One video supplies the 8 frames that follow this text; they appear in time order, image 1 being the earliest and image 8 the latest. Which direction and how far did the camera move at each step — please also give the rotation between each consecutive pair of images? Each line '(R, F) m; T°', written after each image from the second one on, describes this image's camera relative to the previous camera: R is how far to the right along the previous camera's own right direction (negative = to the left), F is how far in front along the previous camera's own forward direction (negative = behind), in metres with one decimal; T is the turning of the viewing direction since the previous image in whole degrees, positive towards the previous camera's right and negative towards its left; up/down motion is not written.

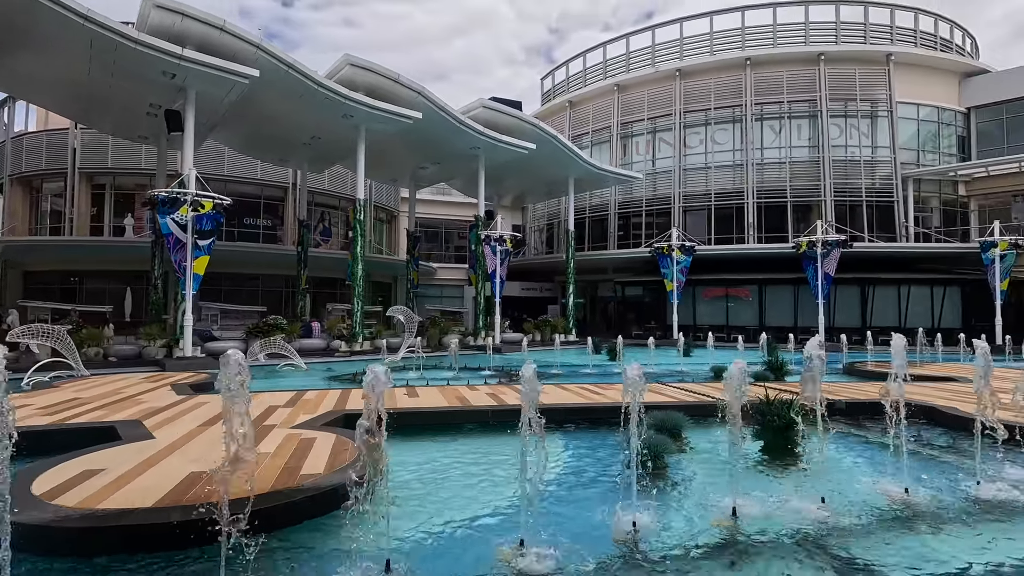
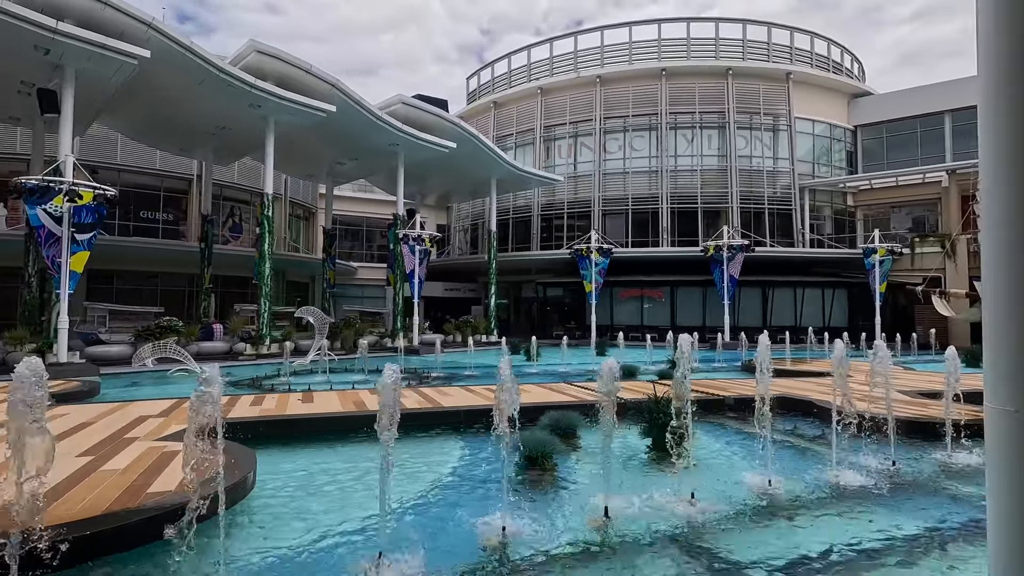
(+0.5, +0.1) m; +7°
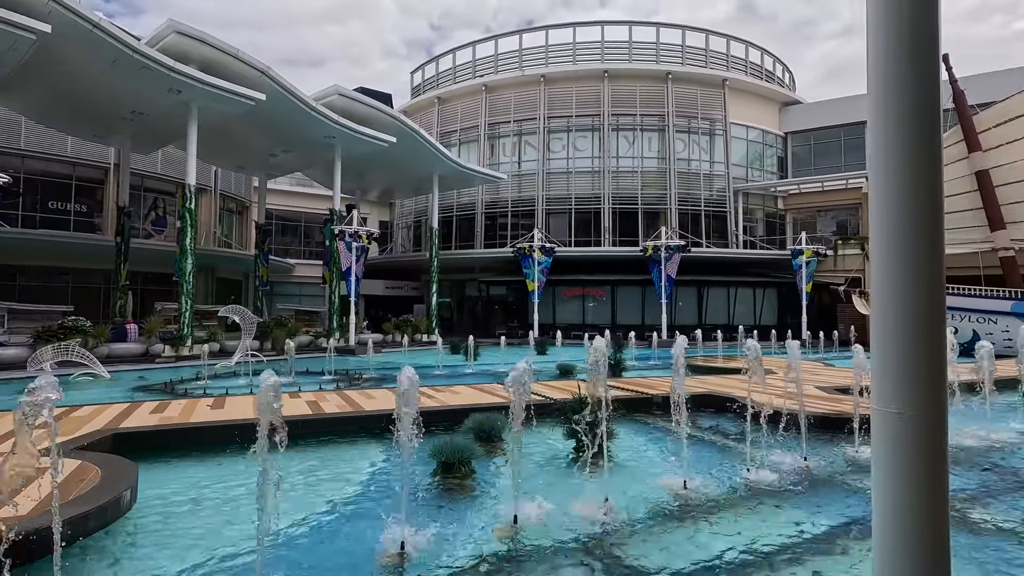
(+0.3, +0.2) m; +5°
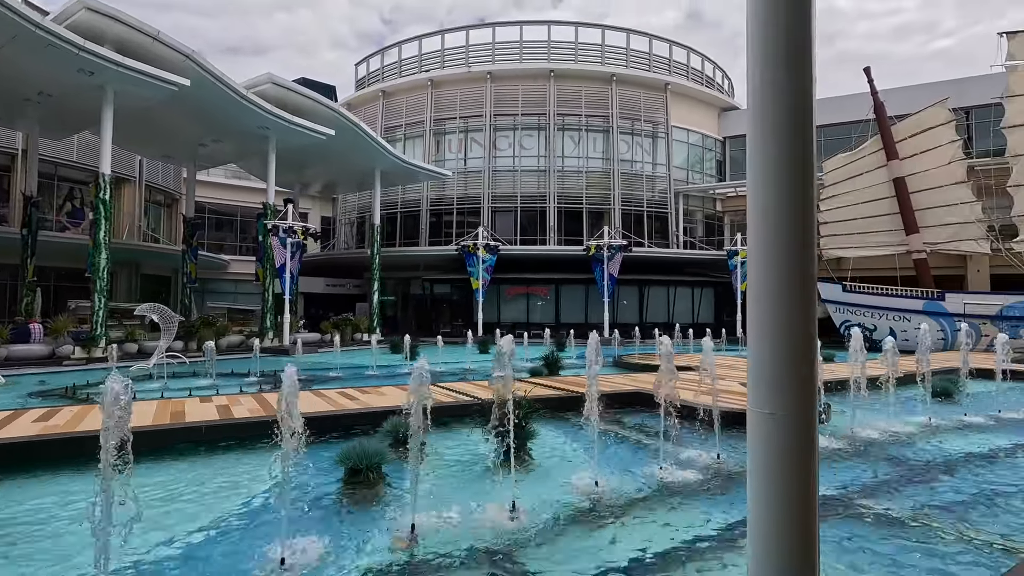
(+0.4, +0.2) m; +5°
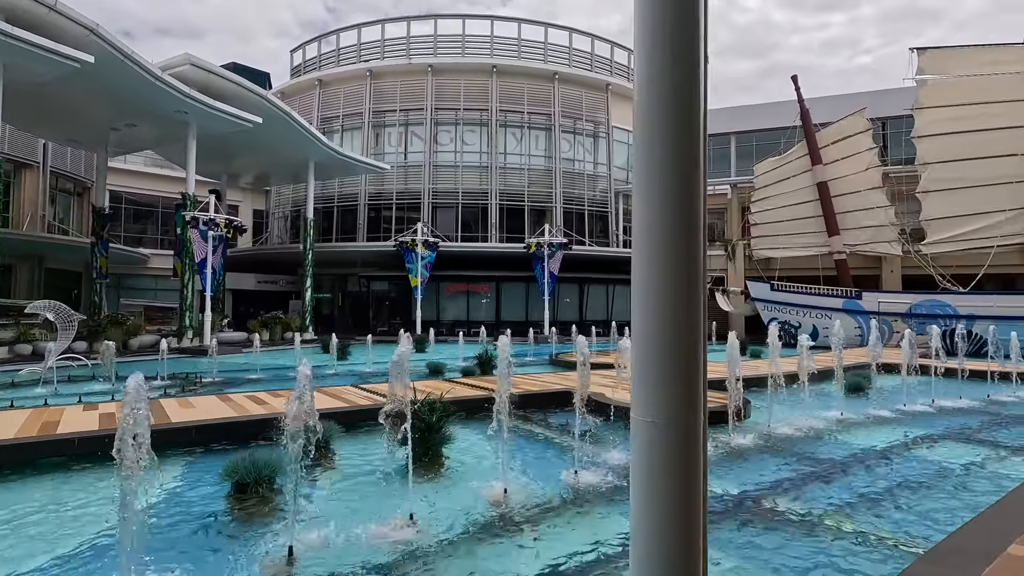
(+0.4, +0.3) m; +6°
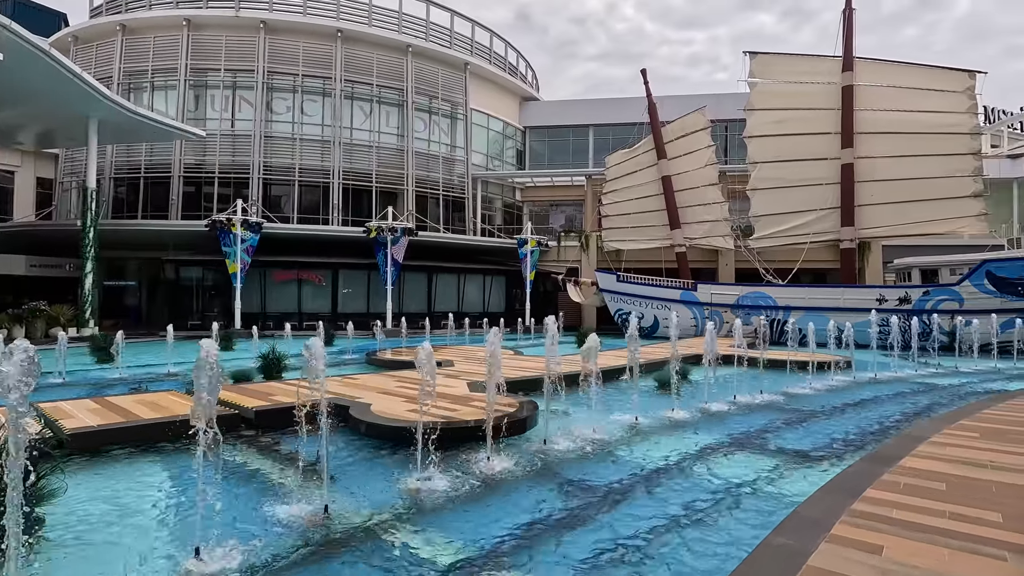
(+1.9, +1.5) m; +12°
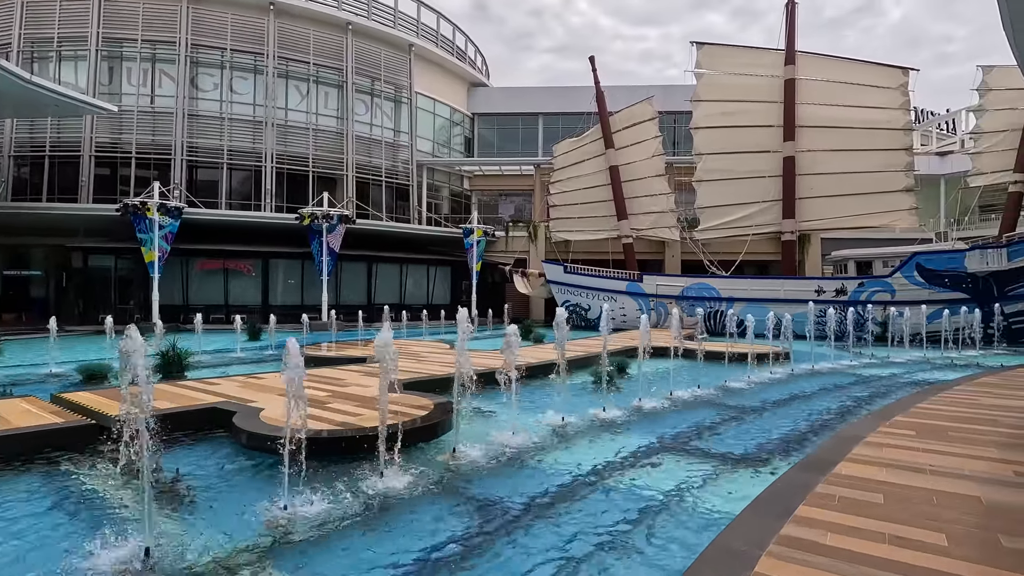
(+0.5, +0.7) m; +5°
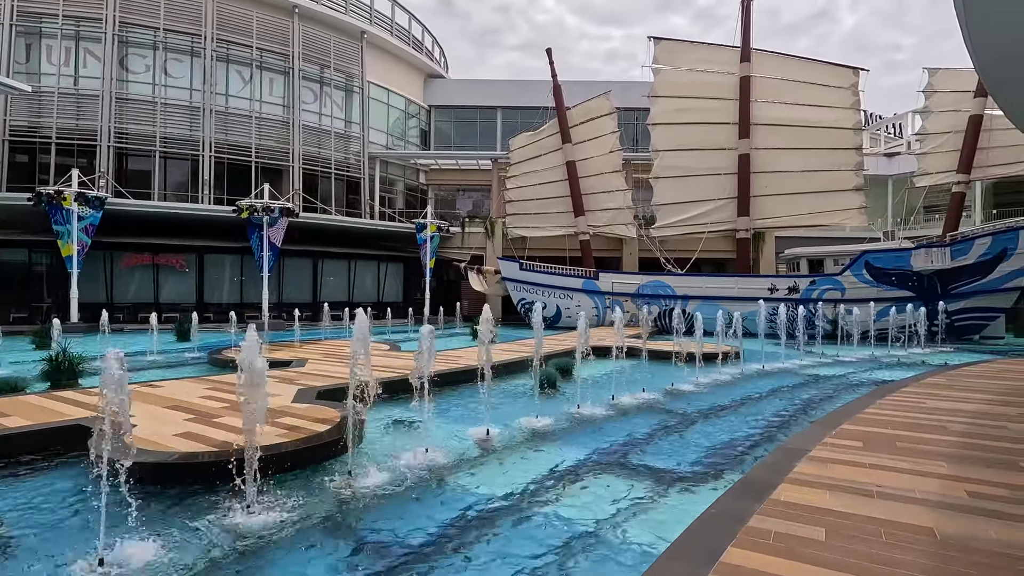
(+0.5, +0.7) m; +4°
